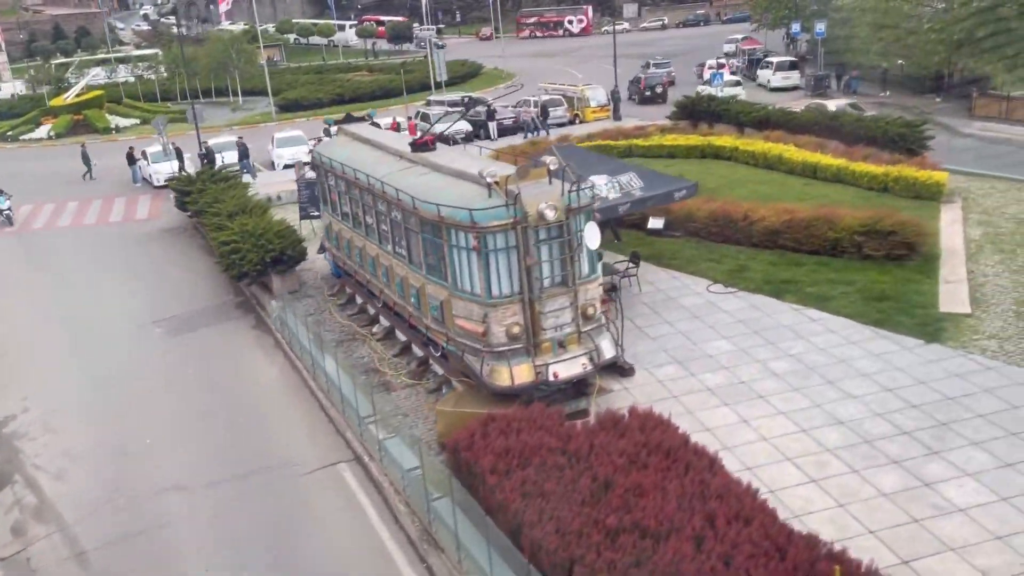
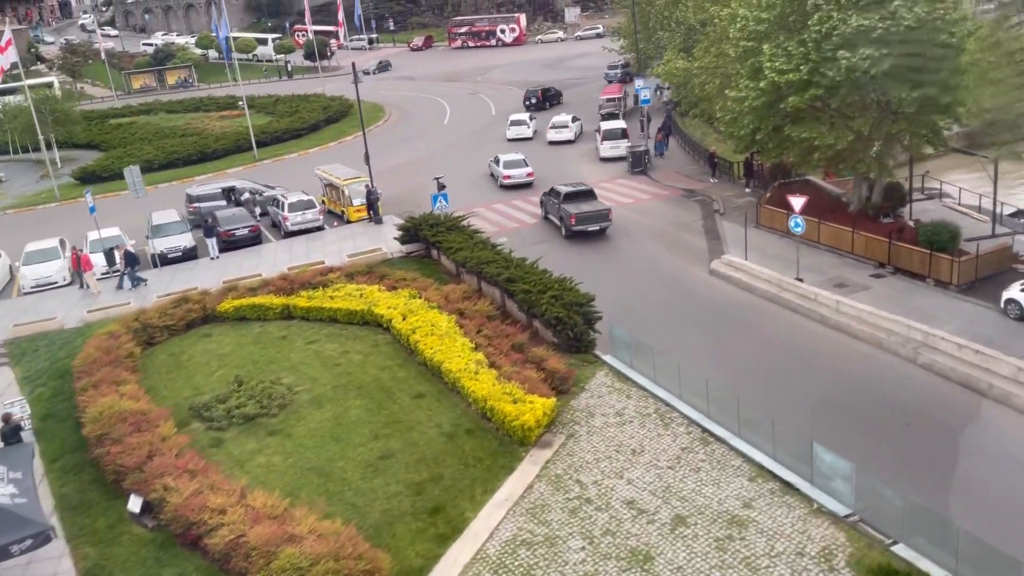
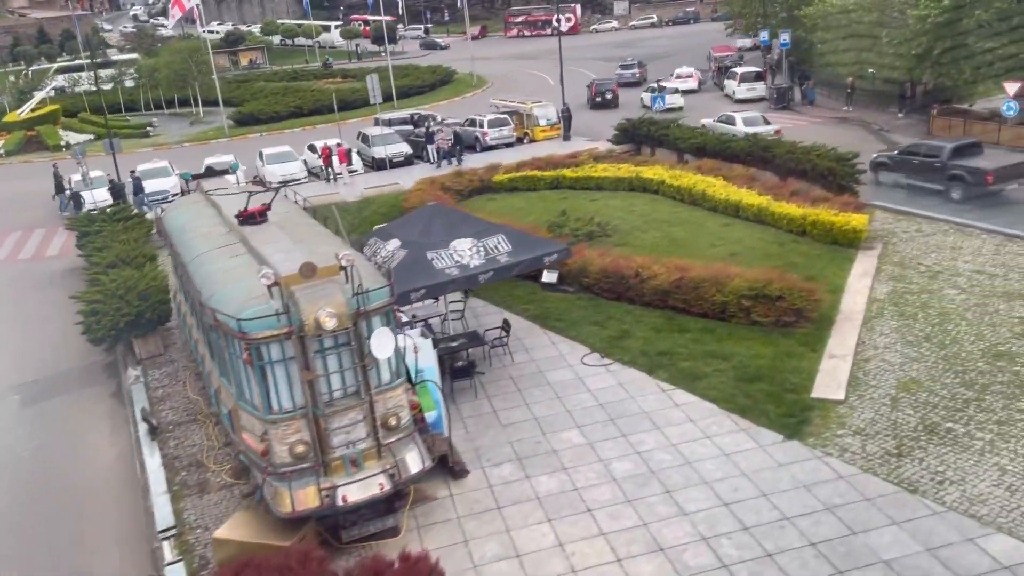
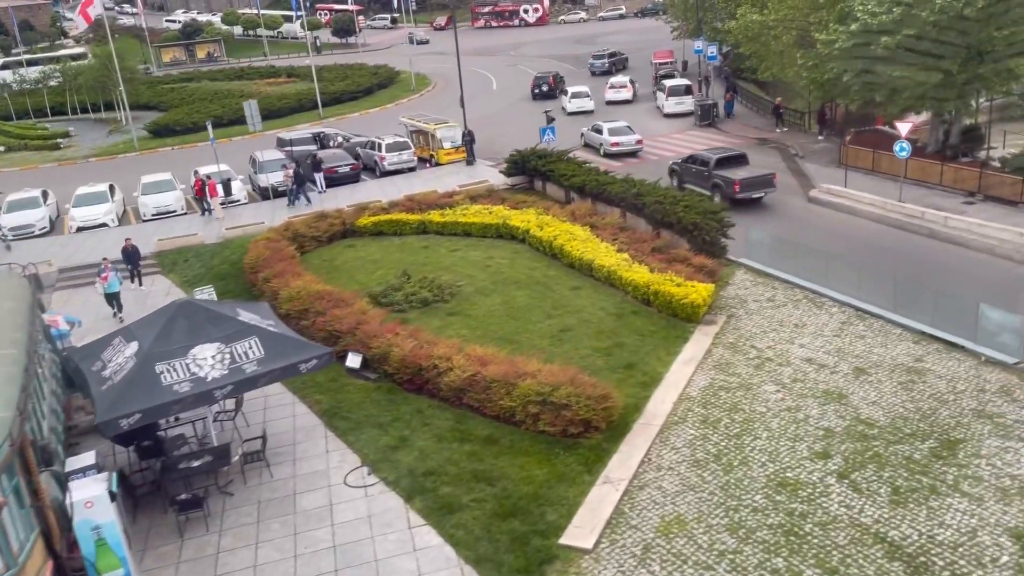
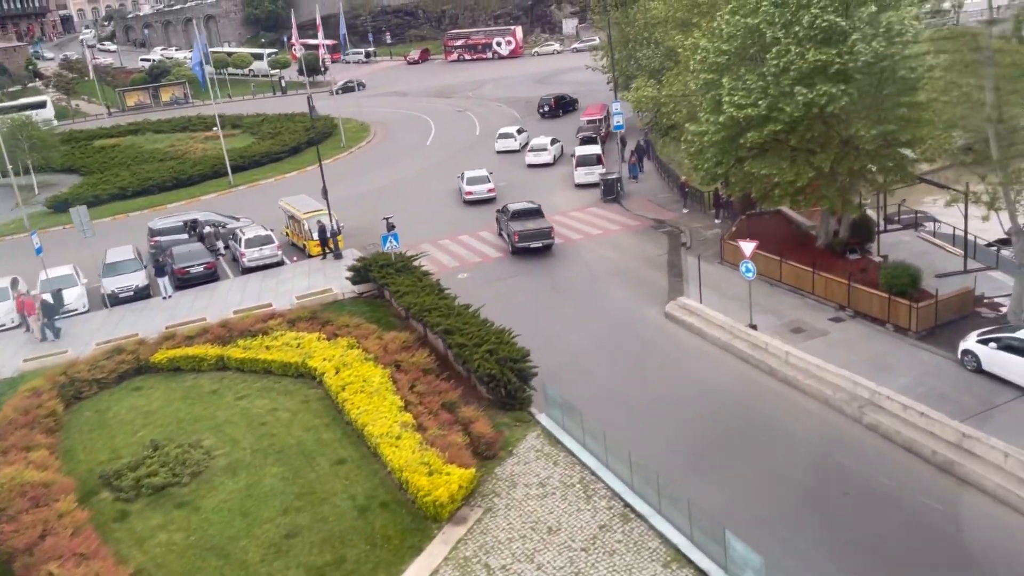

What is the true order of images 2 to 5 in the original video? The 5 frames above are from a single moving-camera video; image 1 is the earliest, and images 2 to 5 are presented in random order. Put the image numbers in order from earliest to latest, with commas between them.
3, 4, 2, 5
